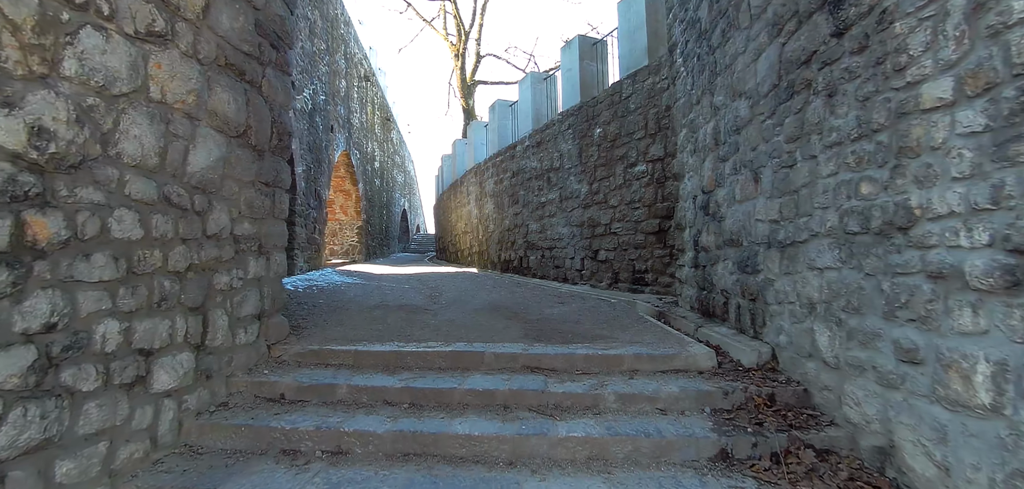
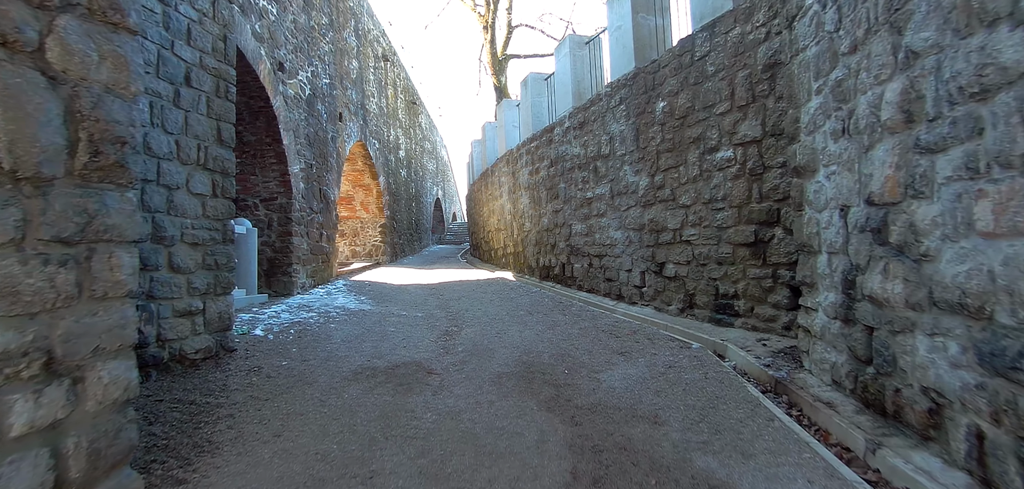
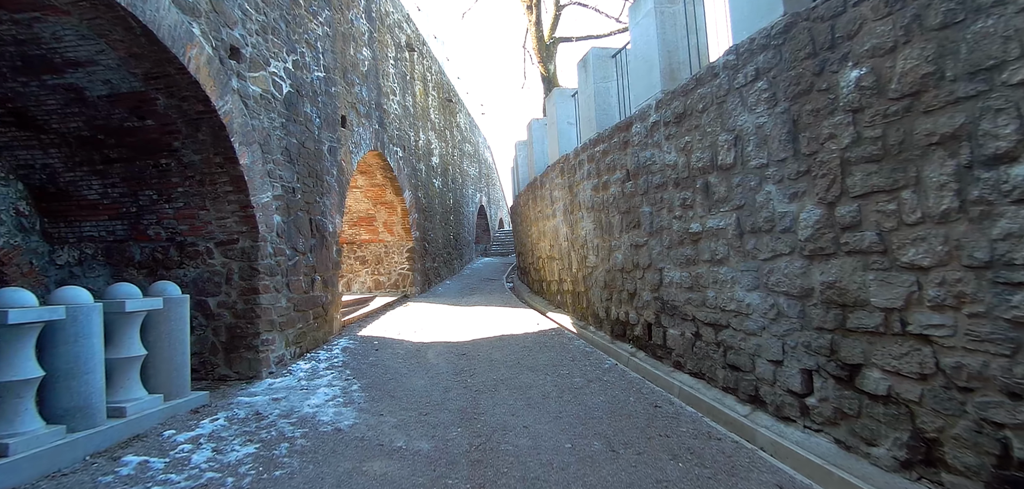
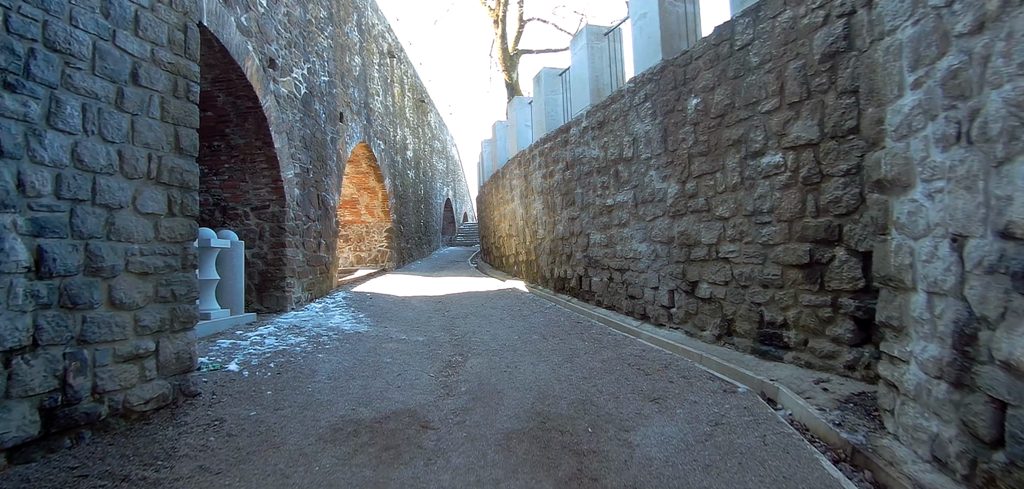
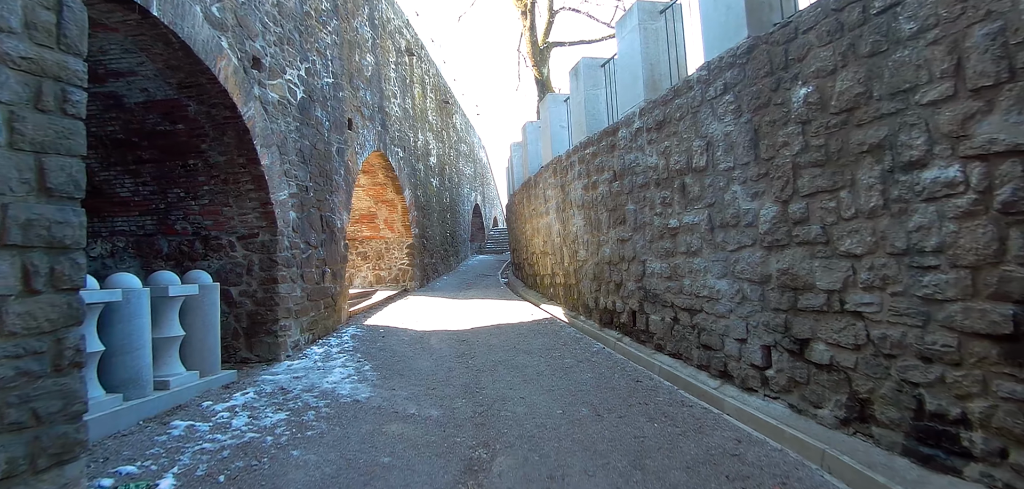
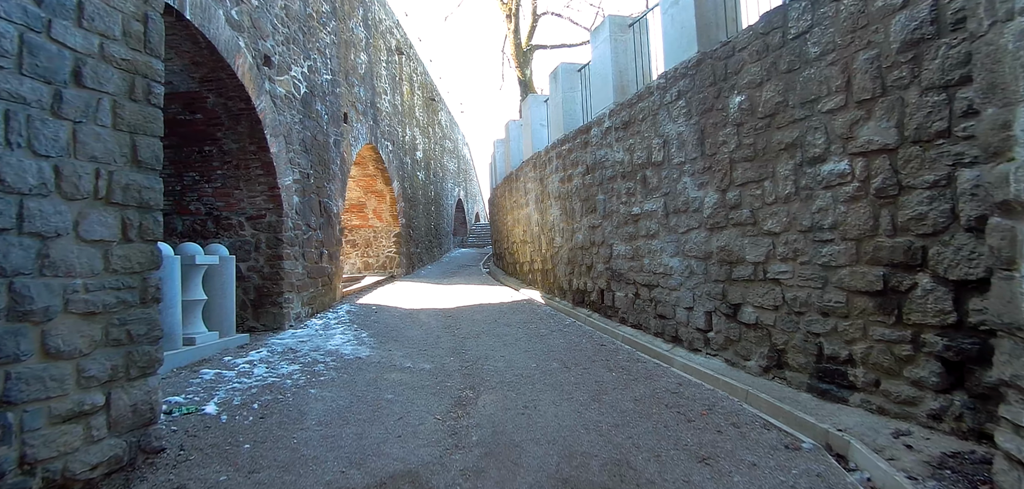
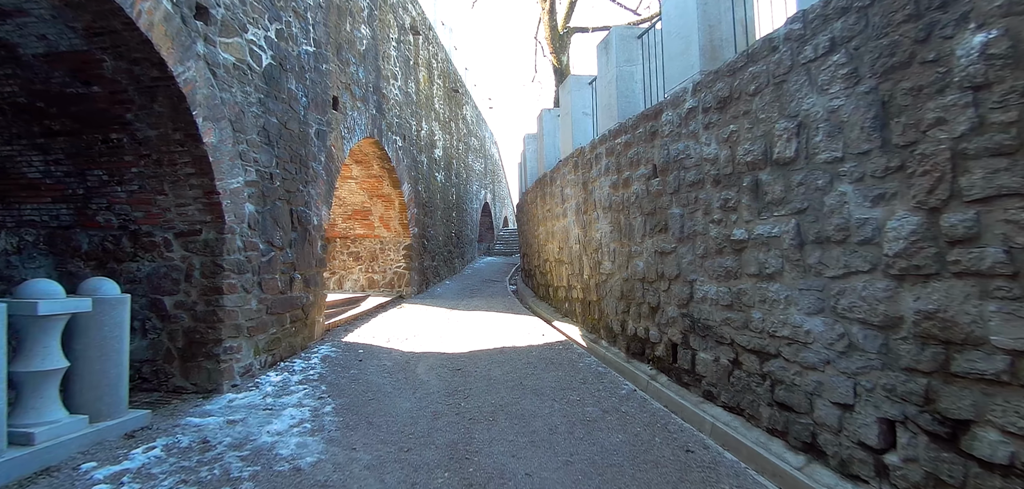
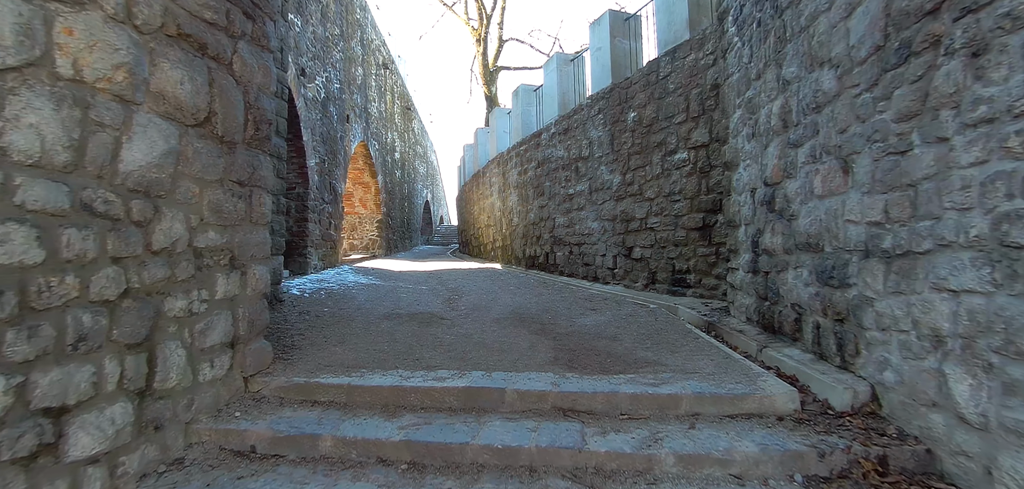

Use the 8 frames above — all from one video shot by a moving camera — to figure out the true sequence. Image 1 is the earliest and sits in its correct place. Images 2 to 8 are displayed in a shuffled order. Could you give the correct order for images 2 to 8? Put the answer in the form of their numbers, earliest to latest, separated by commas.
8, 2, 4, 6, 5, 3, 7
